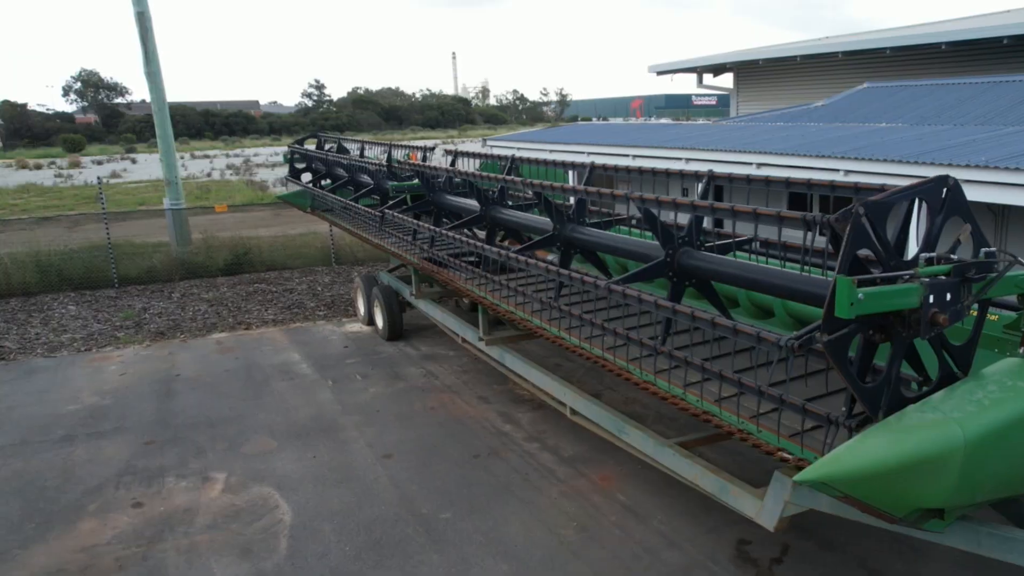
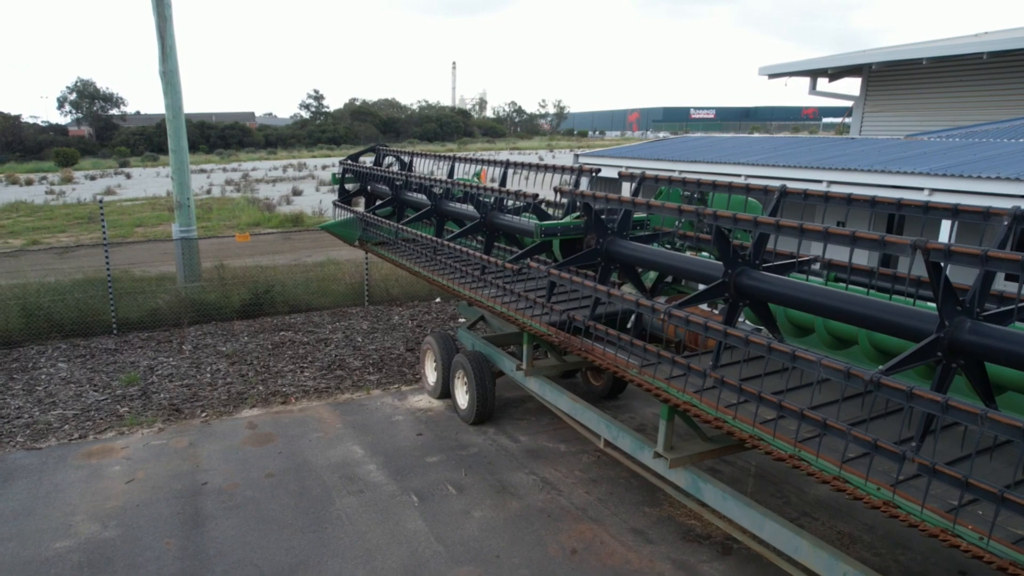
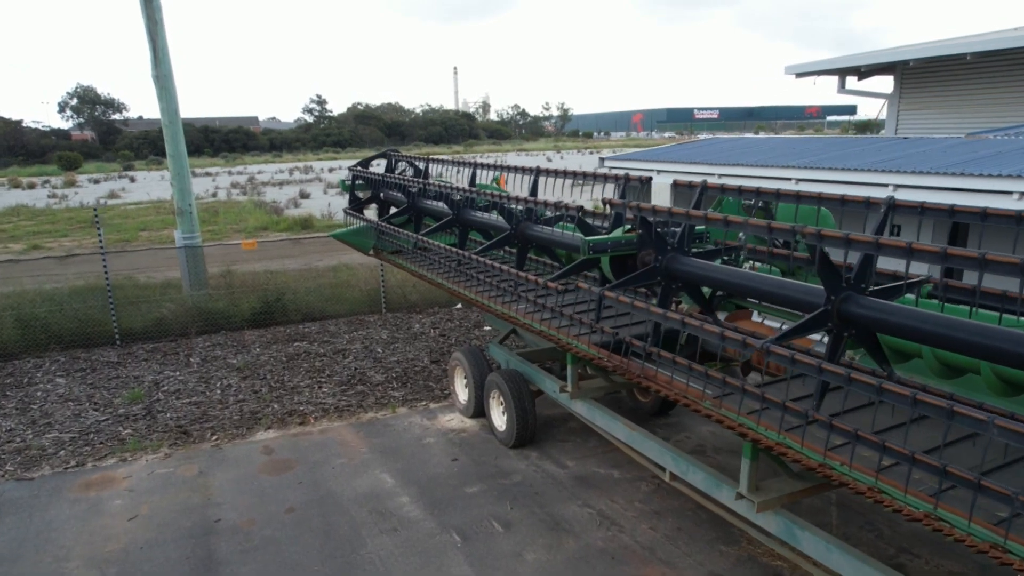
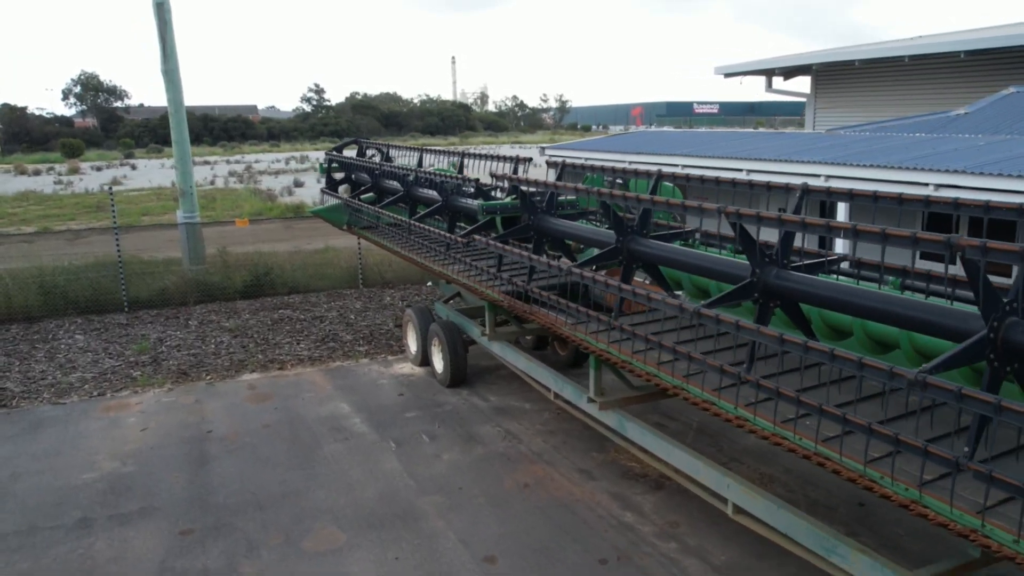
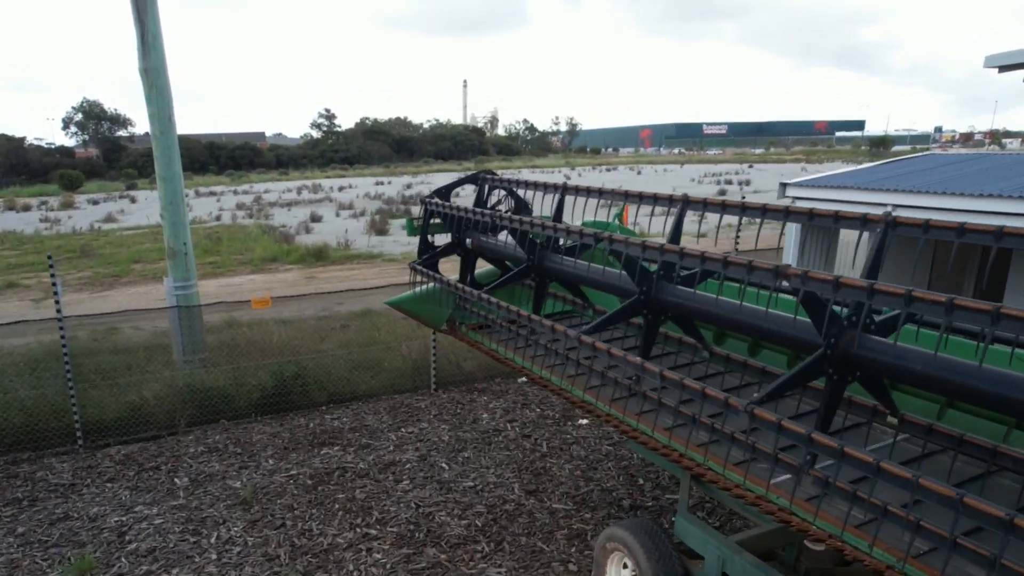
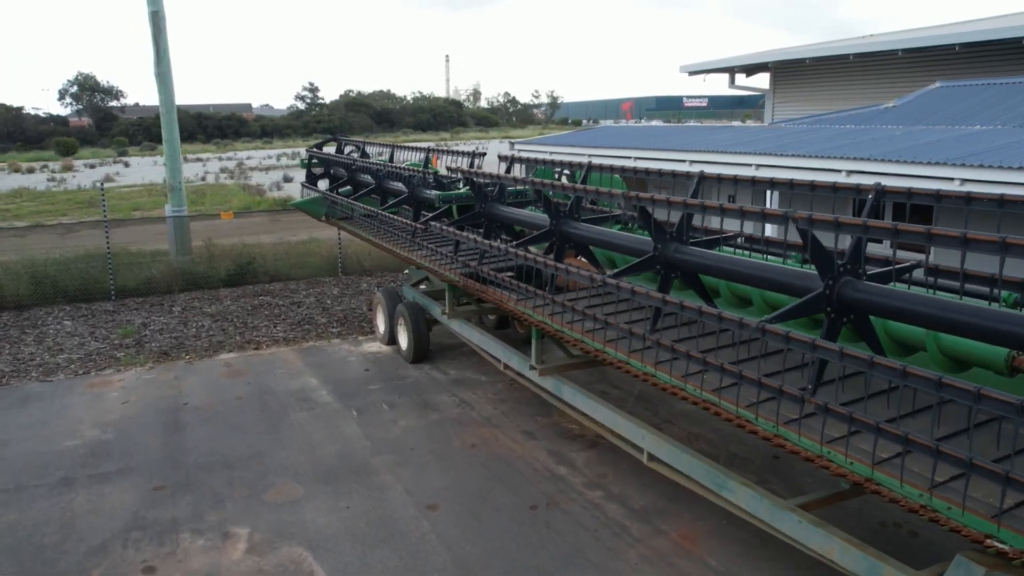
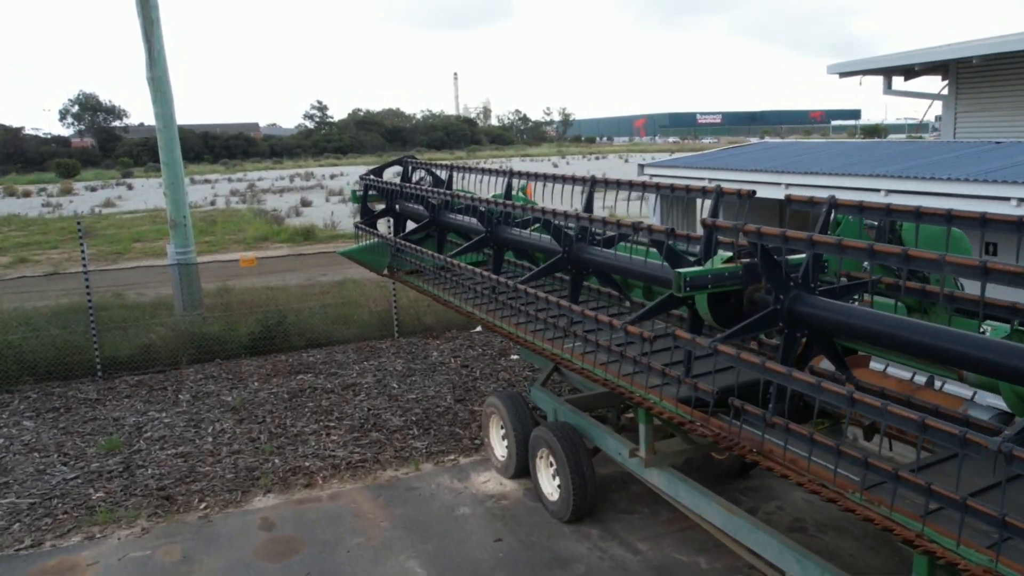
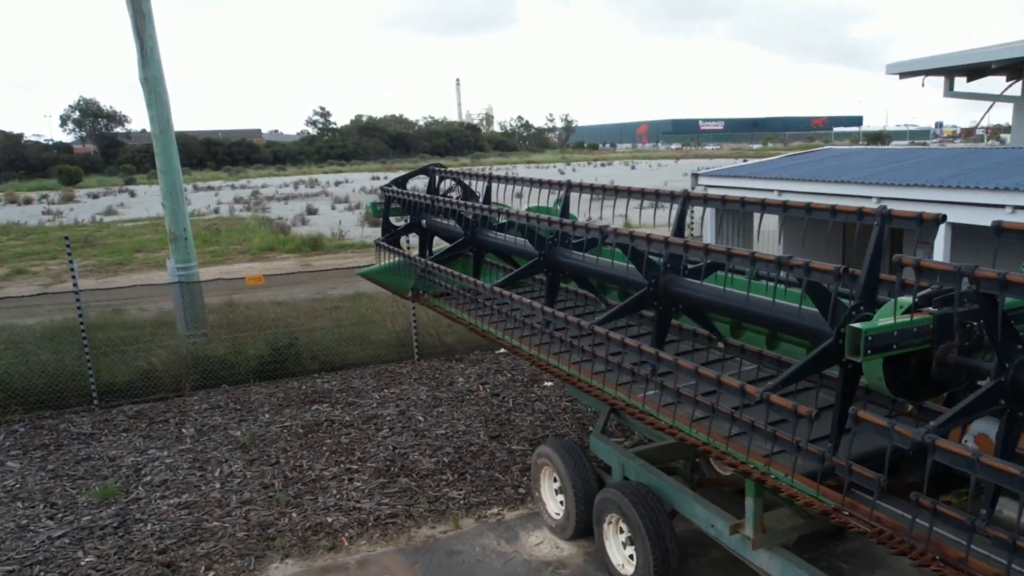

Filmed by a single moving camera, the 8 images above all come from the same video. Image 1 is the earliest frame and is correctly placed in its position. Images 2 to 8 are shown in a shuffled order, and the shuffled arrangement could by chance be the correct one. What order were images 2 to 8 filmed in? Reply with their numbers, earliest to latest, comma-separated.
6, 4, 2, 3, 7, 8, 5
